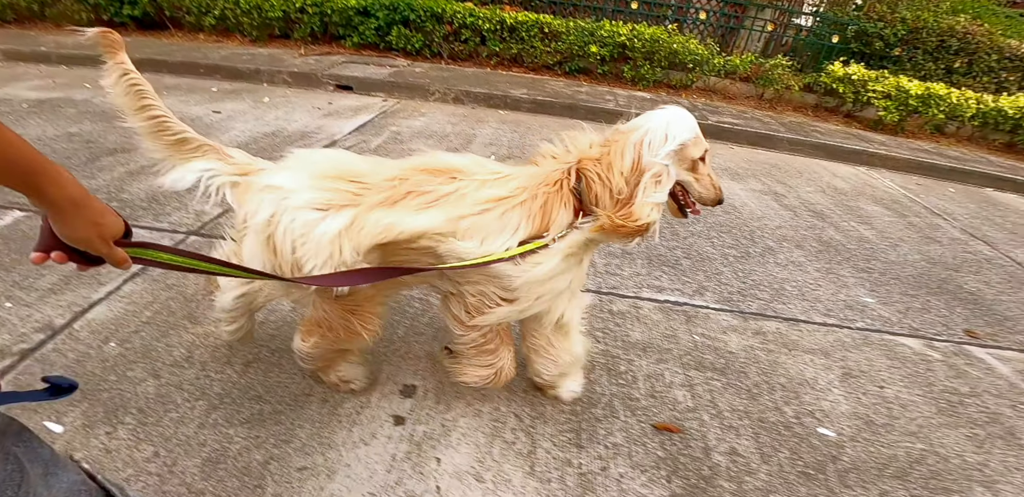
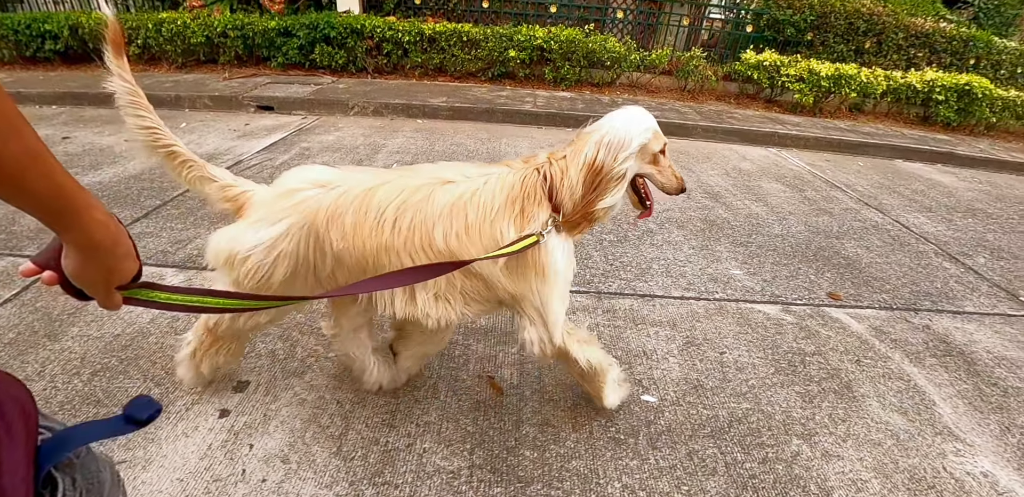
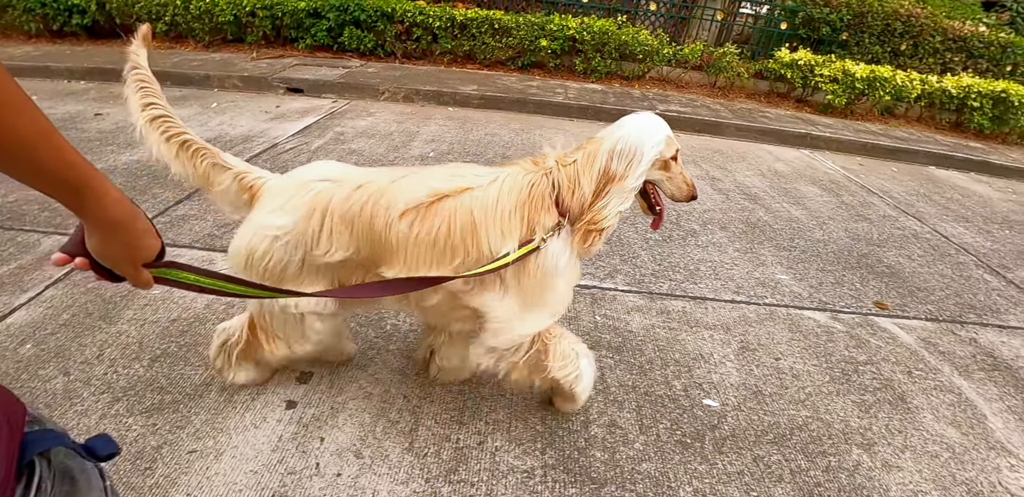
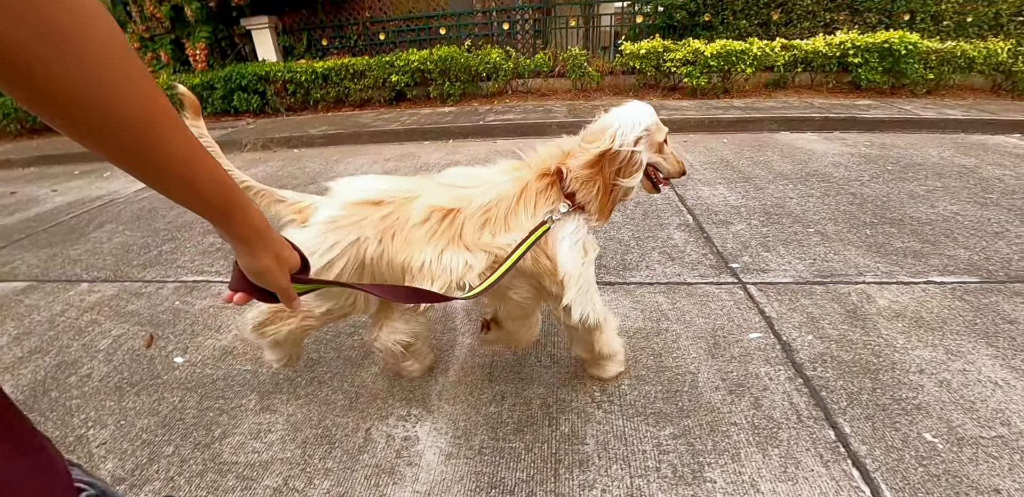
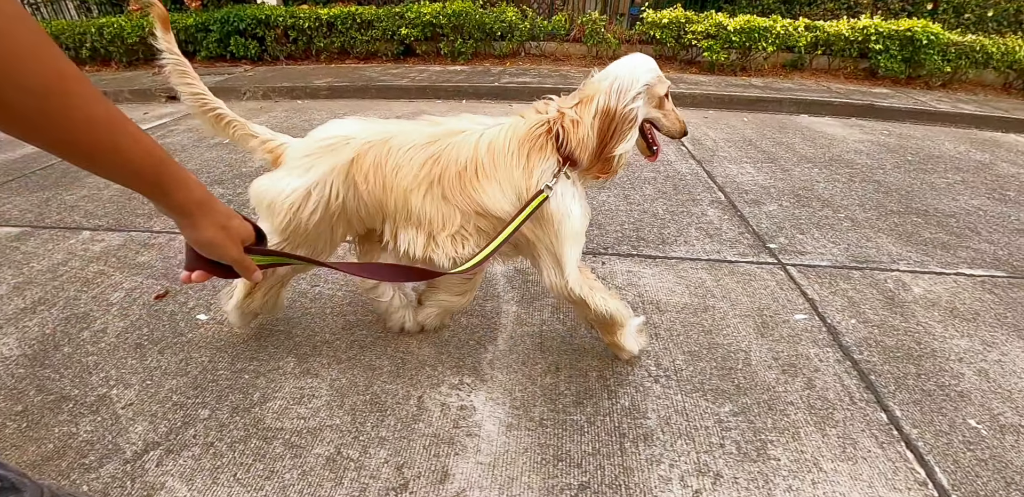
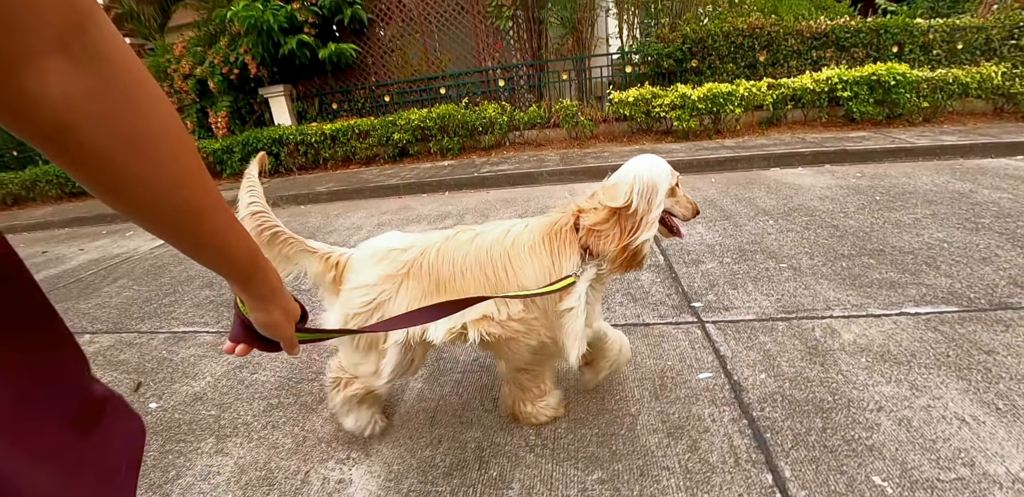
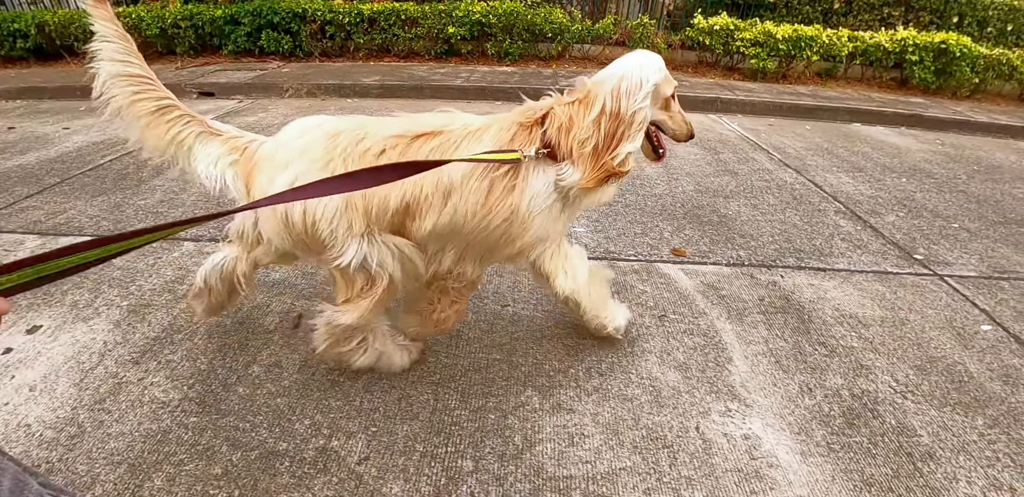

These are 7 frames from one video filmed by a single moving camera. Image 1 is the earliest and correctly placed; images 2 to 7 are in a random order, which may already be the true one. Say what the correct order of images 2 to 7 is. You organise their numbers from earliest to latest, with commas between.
3, 2, 7, 5, 4, 6
